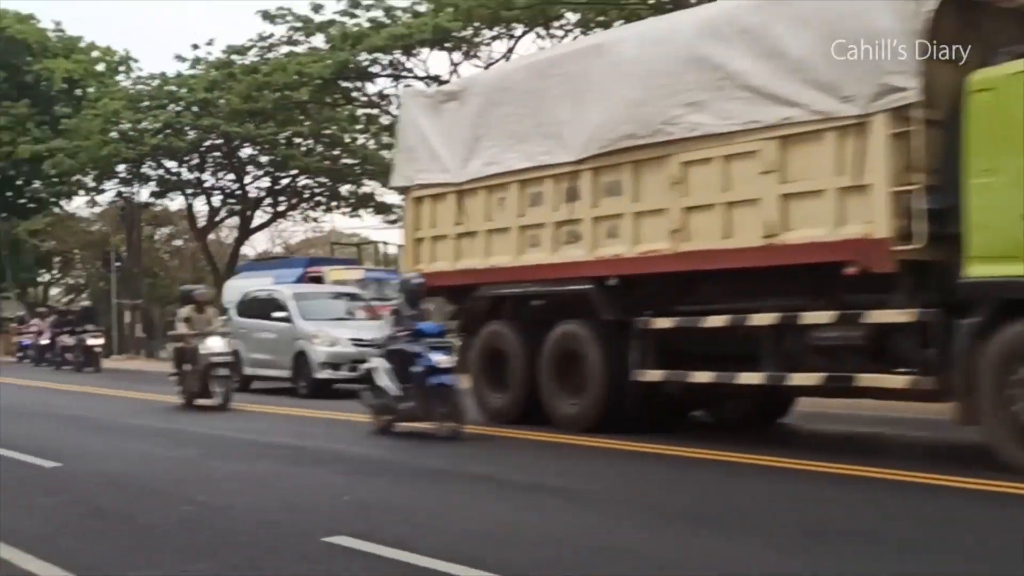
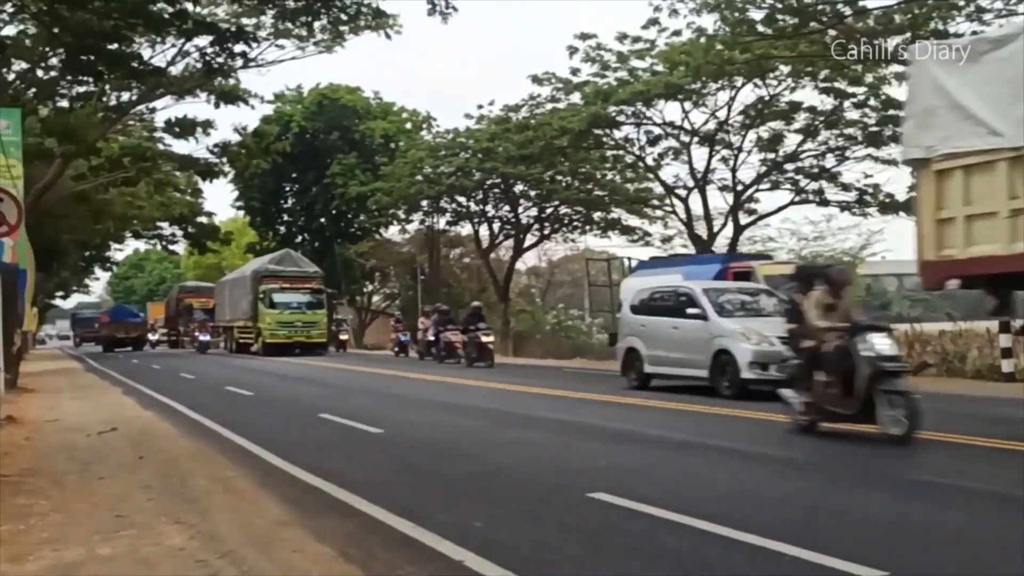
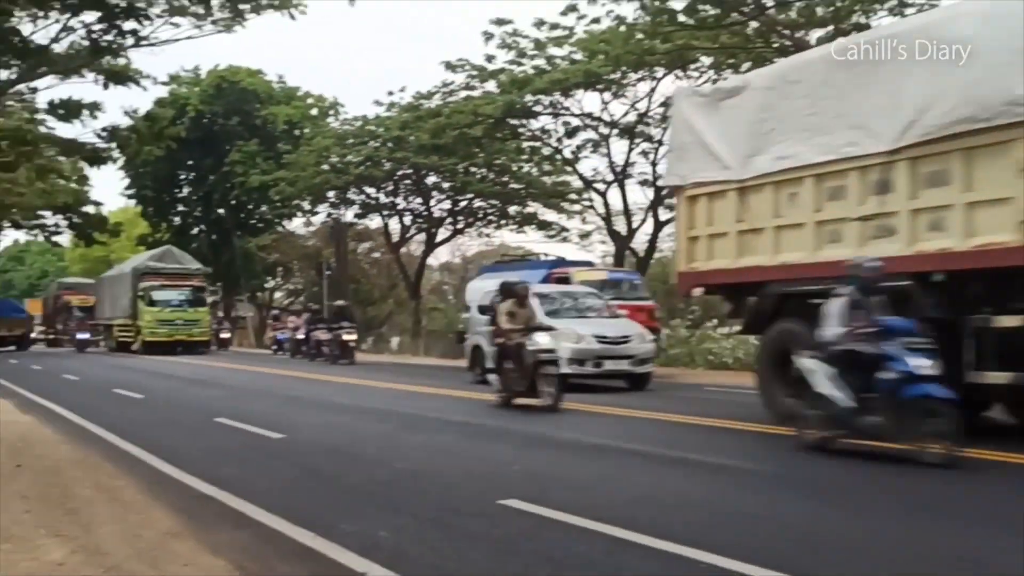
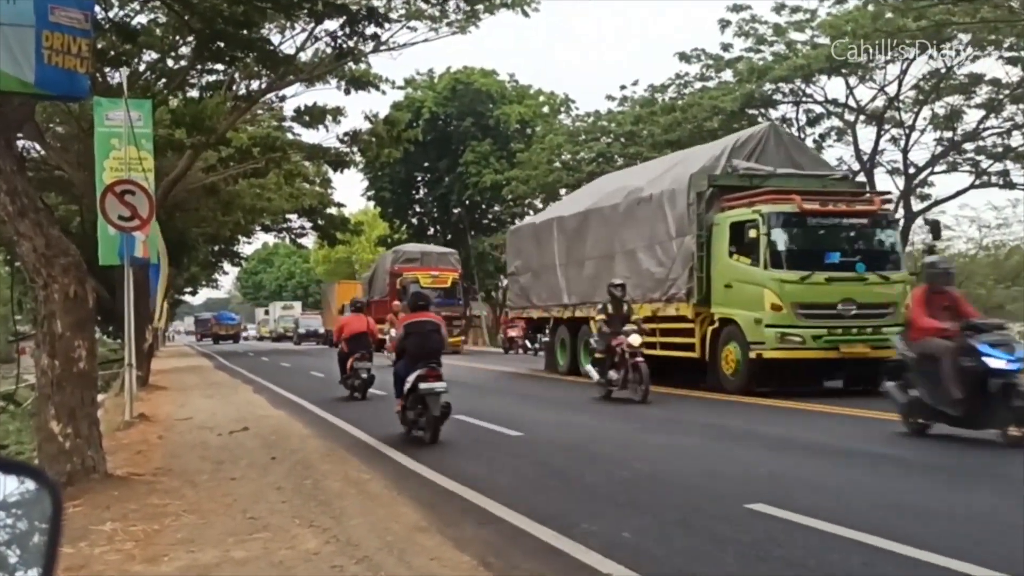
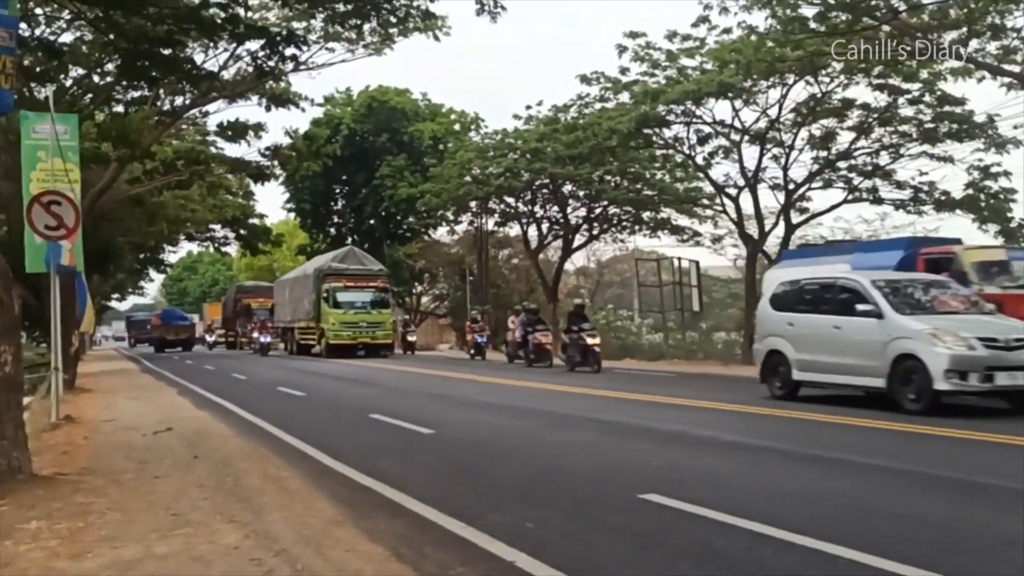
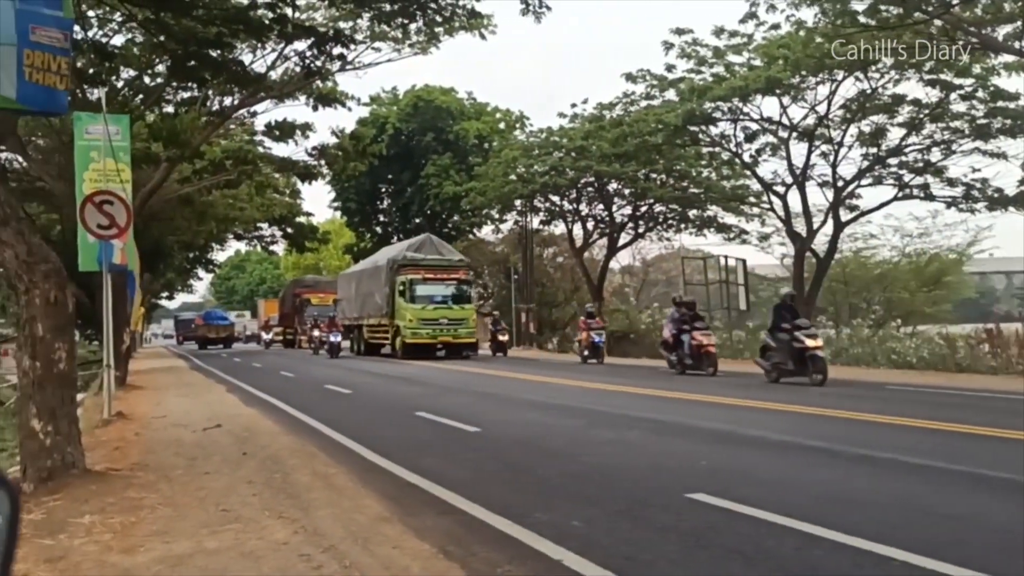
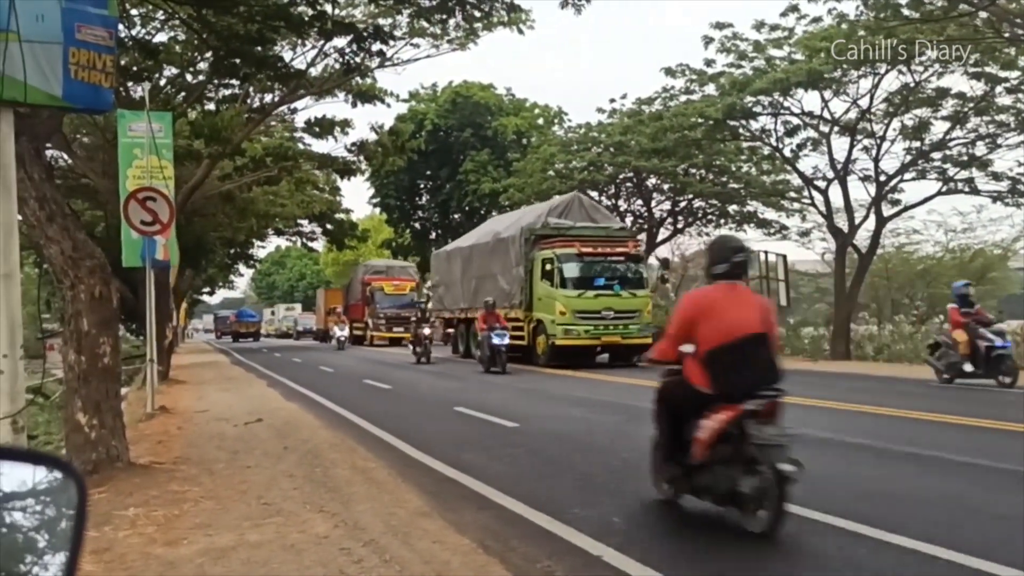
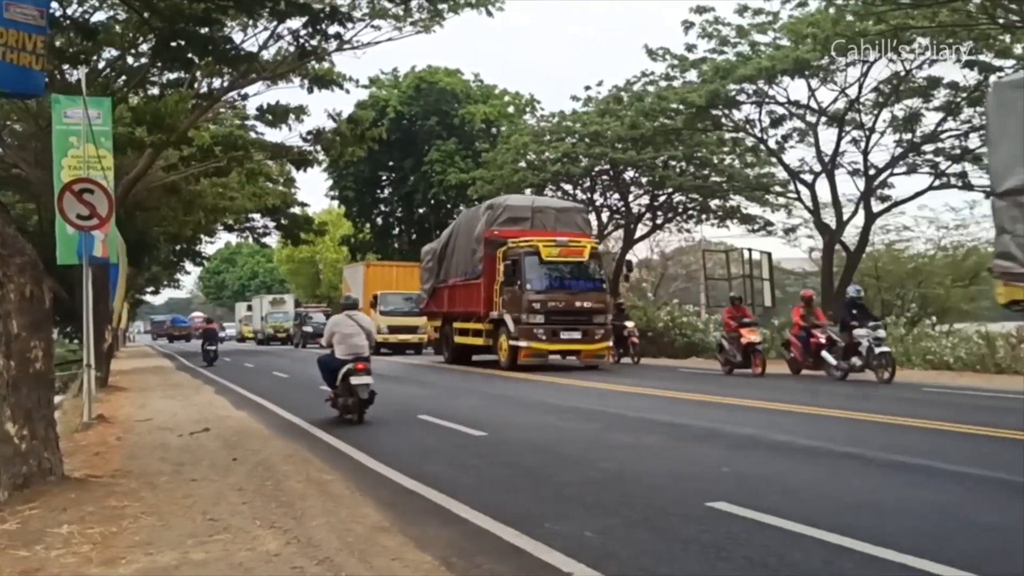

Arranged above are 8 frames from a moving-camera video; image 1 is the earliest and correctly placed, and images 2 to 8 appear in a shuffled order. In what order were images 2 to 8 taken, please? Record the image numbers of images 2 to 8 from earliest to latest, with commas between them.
3, 2, 5, 6, 7, 4, 8
